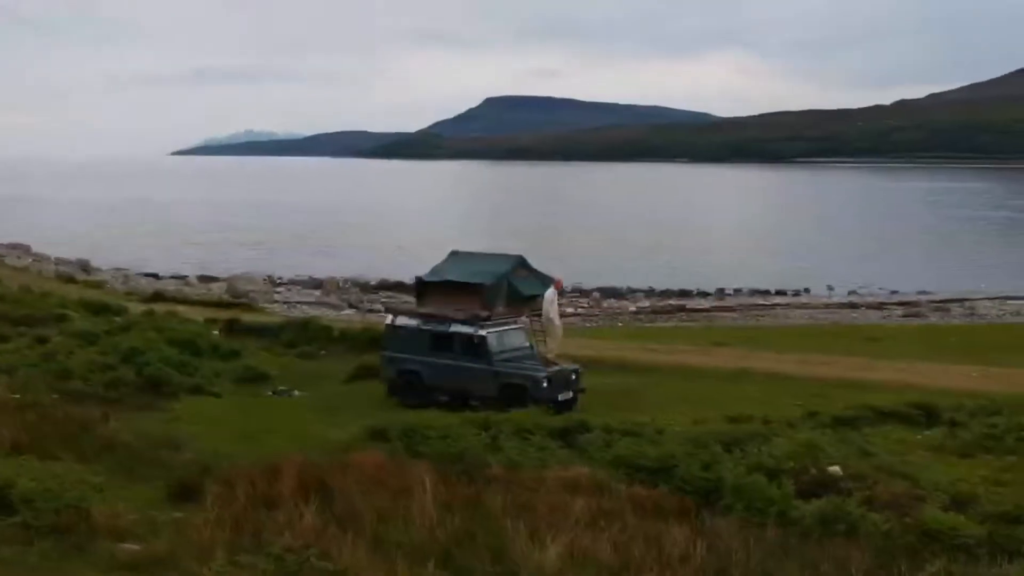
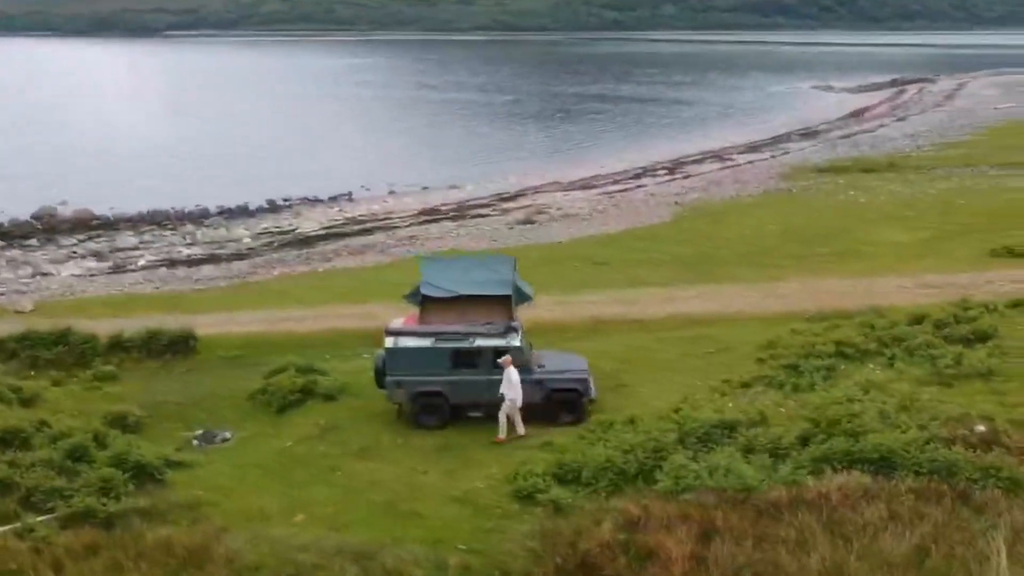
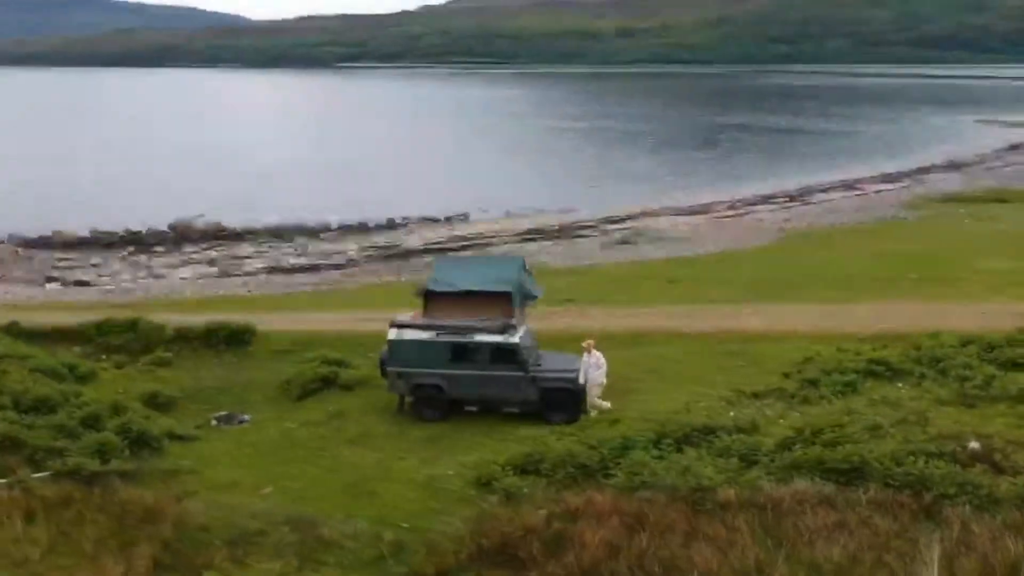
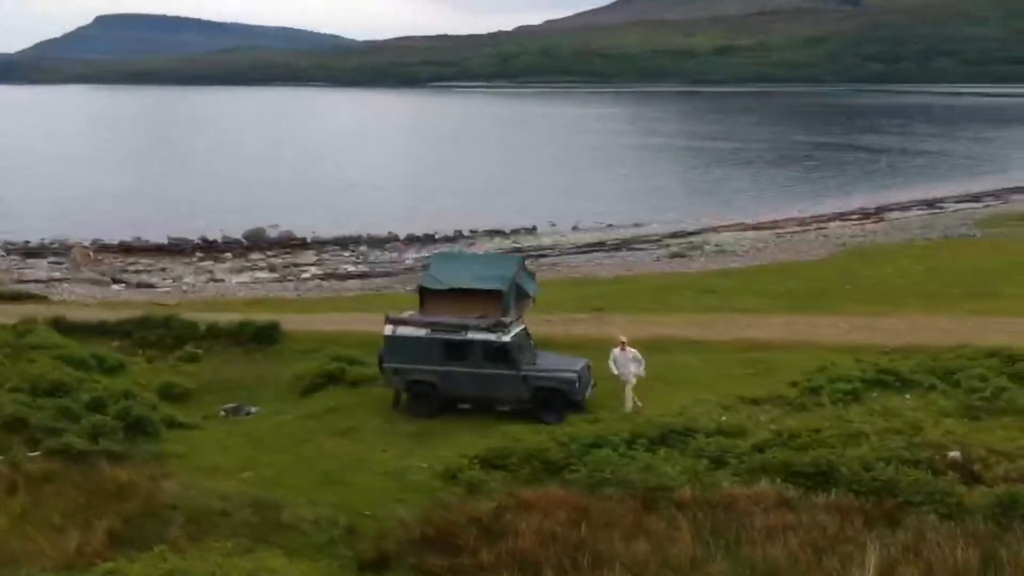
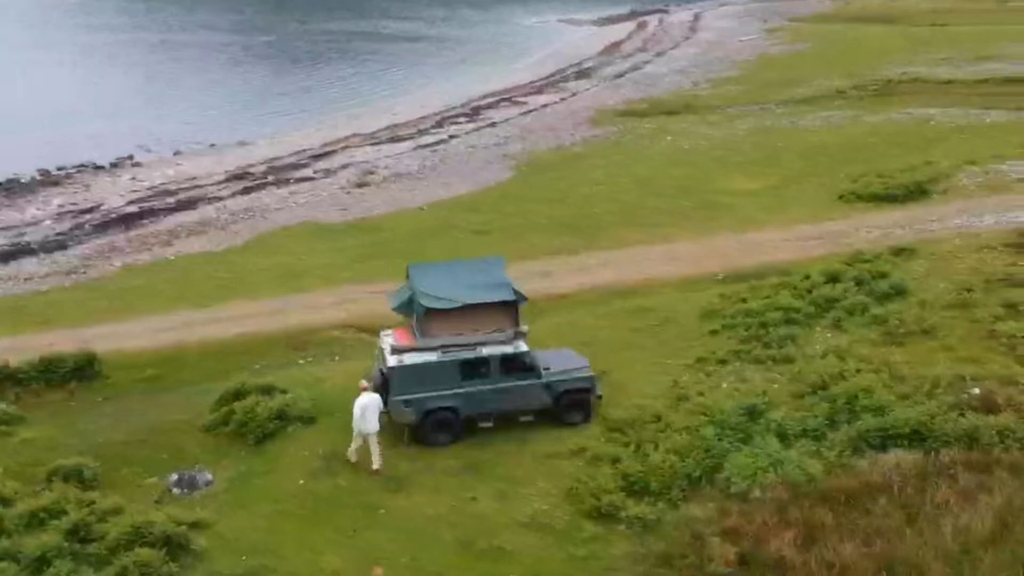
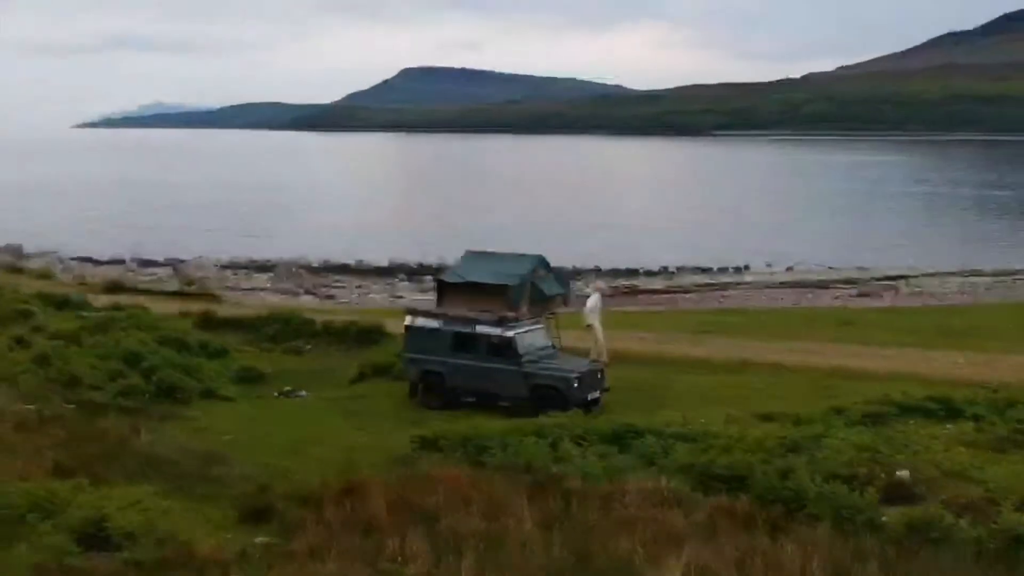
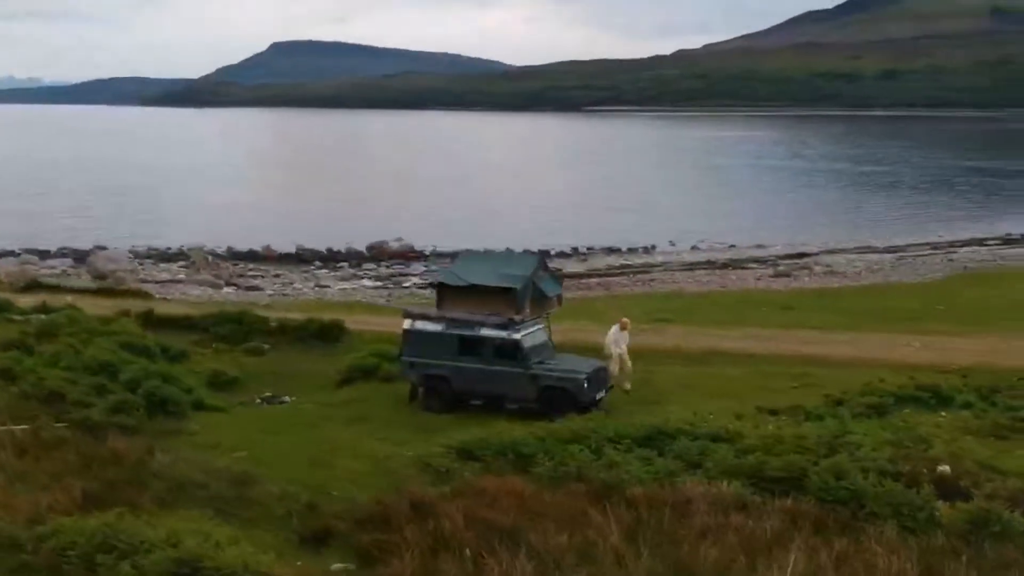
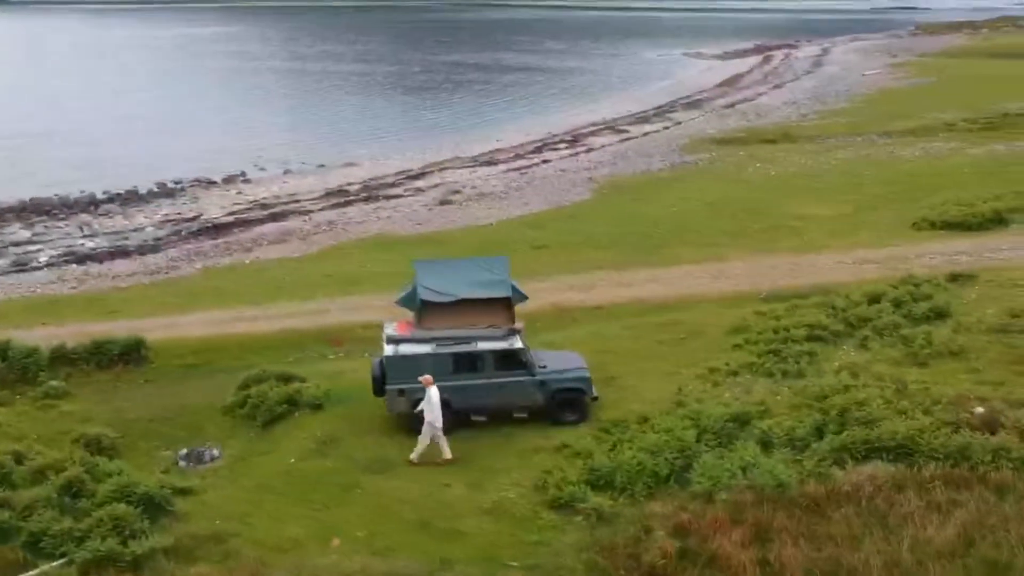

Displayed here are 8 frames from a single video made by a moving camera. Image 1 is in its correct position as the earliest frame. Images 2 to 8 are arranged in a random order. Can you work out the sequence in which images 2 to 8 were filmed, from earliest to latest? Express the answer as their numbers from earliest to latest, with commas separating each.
6, 7, 4, 3, 2, 8, 5
